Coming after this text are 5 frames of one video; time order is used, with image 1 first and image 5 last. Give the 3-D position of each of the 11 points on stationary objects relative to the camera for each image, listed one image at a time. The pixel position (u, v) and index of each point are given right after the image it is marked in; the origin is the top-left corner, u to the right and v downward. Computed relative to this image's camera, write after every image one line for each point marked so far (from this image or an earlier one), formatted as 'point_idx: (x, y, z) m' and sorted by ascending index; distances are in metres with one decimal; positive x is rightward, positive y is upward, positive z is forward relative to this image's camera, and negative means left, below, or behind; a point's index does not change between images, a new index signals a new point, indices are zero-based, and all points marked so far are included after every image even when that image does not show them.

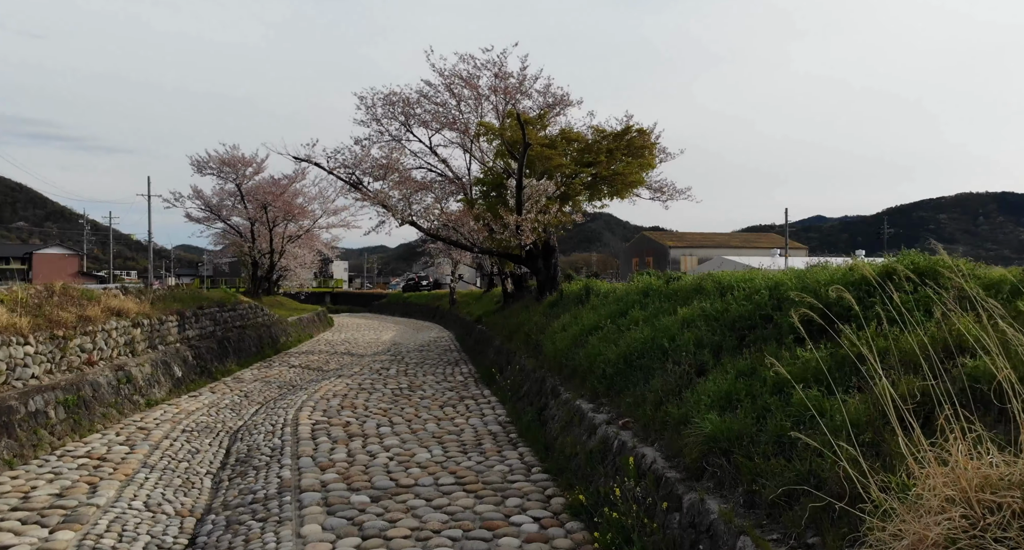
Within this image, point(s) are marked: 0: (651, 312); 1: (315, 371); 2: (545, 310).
0: (+1.6, -0.4, +8.4) m
1: (-4.6, -2.3, +17.7) m
2: (+0.6, -0.7, +14.0) m
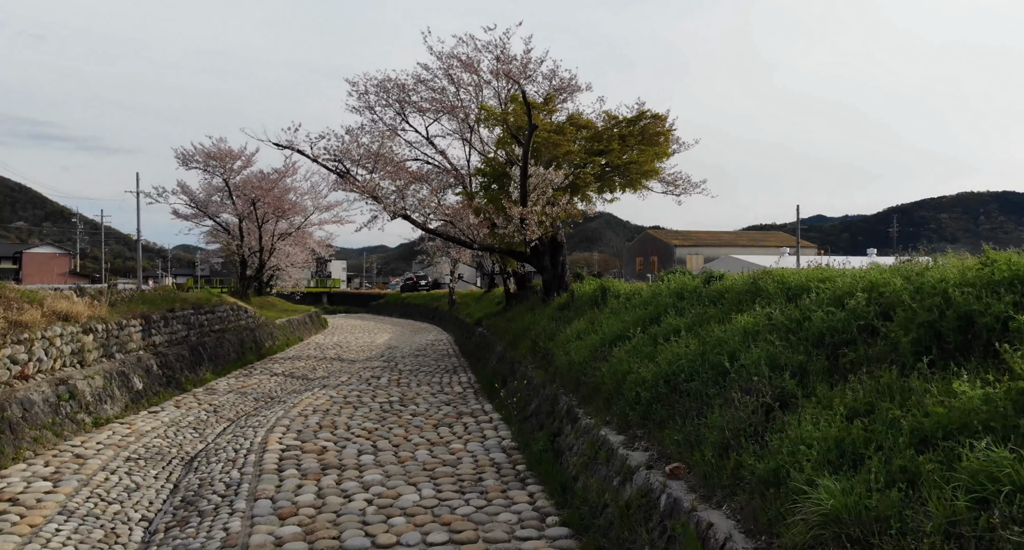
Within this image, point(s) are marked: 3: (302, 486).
0: (+1.7, -0.4, +6.8) m
1: (-4.6, -2.2, +16.1) m
2: (+0.7, -0.6, +12.4) m
3: (-2.0, -2.0, +7.3) m
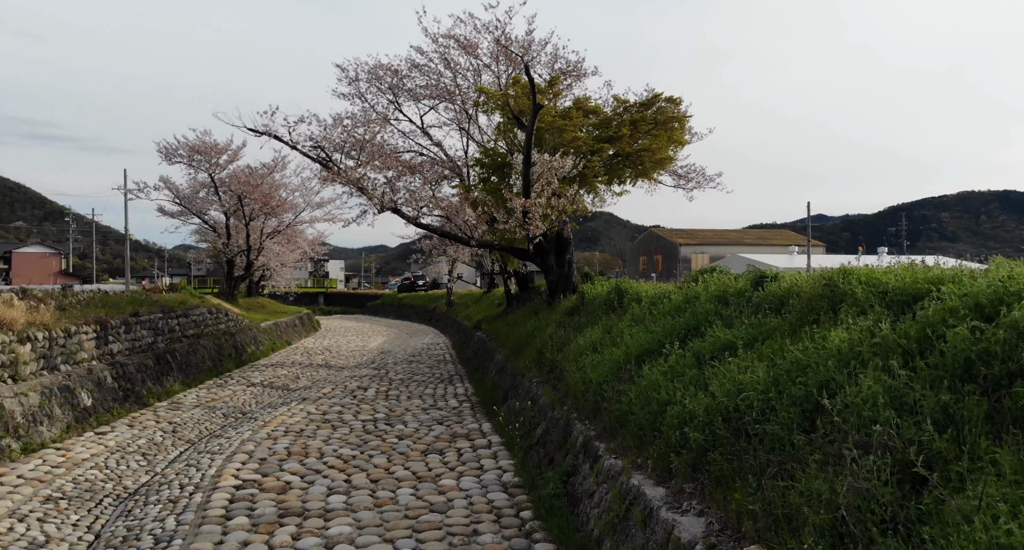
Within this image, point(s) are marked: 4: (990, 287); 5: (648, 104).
0: (+1.7, -0.4, +5.3) m
1: (-4.5, -2.2, +14.6) m
2: (+0.7, -0.6, +10.9) m
3: (-2.0, -2.0, +5.8) m
4: (+2.4, 0.0, +3.8) m
5: (+2.8, +3.5, +15.7) m
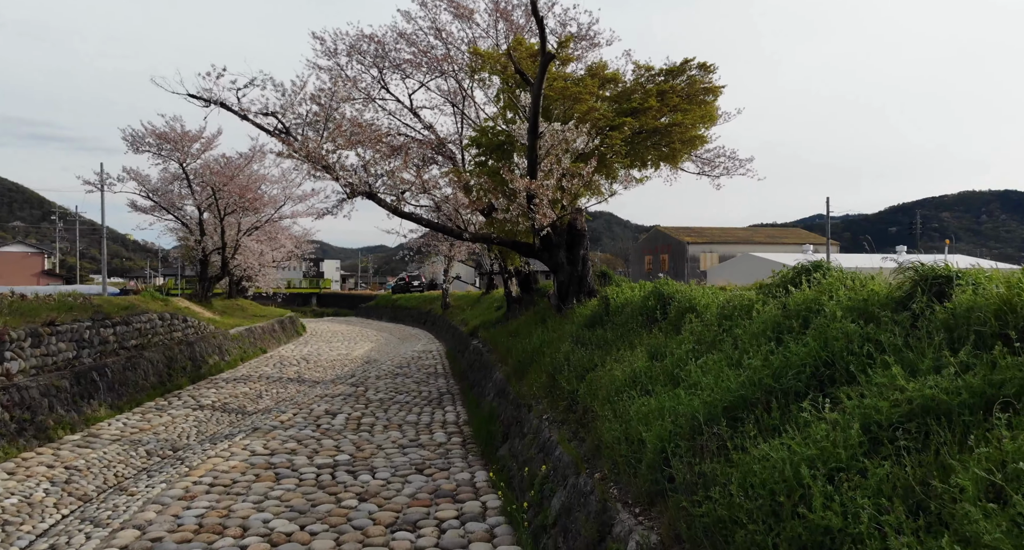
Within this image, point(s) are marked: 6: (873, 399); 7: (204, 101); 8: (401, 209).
0: (+1.7, -0.4, +2.7) m
1: (-4.5, -2.2, +12.0) m
2: (+0.7, -0.6, +8.3) m
3: (-2.0, -2.0, +3.2) m
4: (+2.4, 0.0, +1.2) m
5: (+2.8, +3.5, +13.1) m
6: (+1.4, -0.5, +3.0) m
7: (-4.6, +2.6, +11.3) m
8: (-1.9, +1.1, +12.8) m
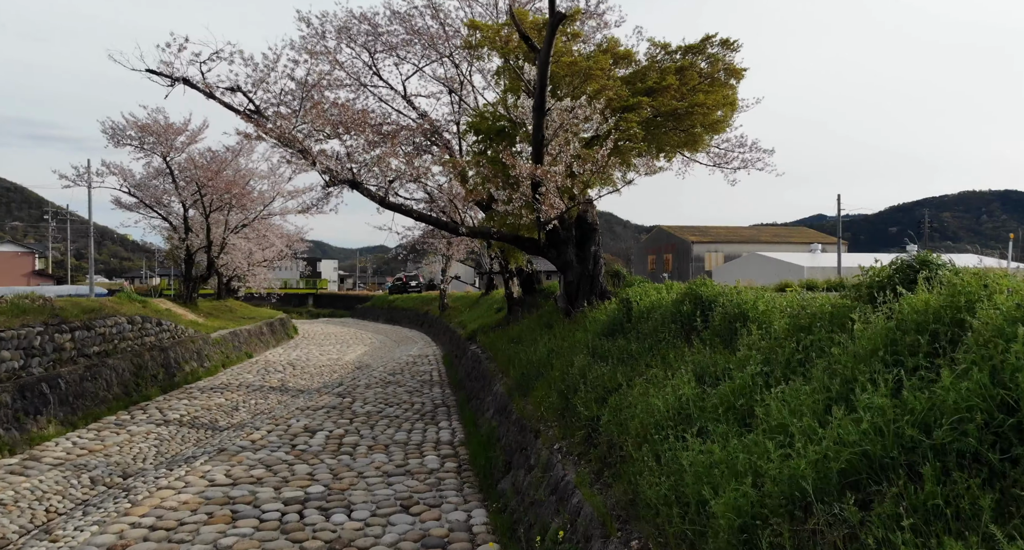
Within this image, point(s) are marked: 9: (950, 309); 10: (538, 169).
0: (+1.8, -0.4, +1.3) m
1: (-4.5, -2.2, +10.6) m
2: (+0.8, -0.6, +6.9) m
3: (-1.9, -2.0, +1.9) m
4: (+2.4, 0.0, -0.1) m
5: (+2.9, +3.6, +11.8) m
6: (+1.5, -0.5, +1.7) m
7: (-4.6, +2.6, +10.0) m
8: (-1.8, +1.1, +11.5) m
9: (+1.8, -0.1, +3.2) m
10: (+0.3, +1.3, +9.6) m
